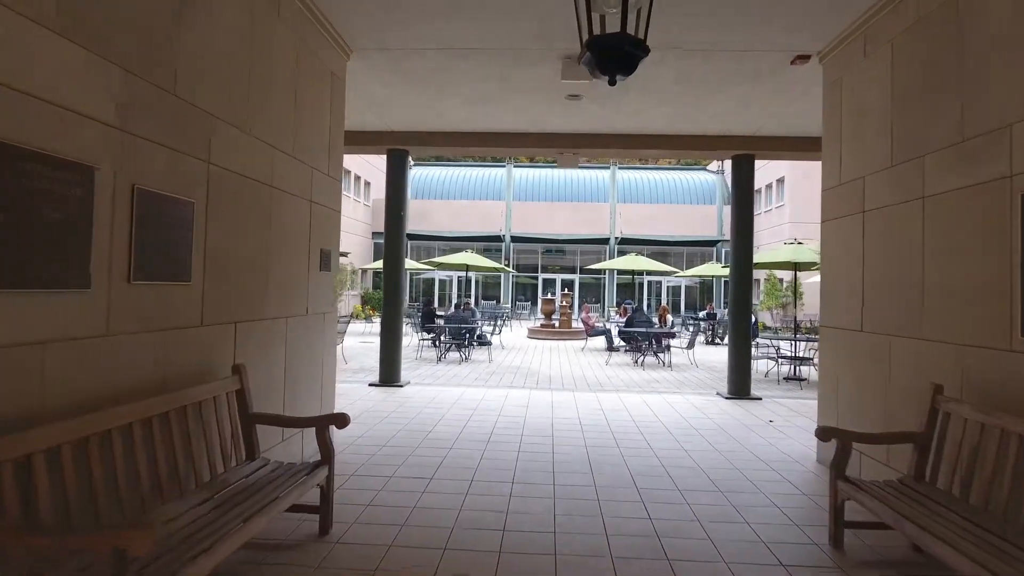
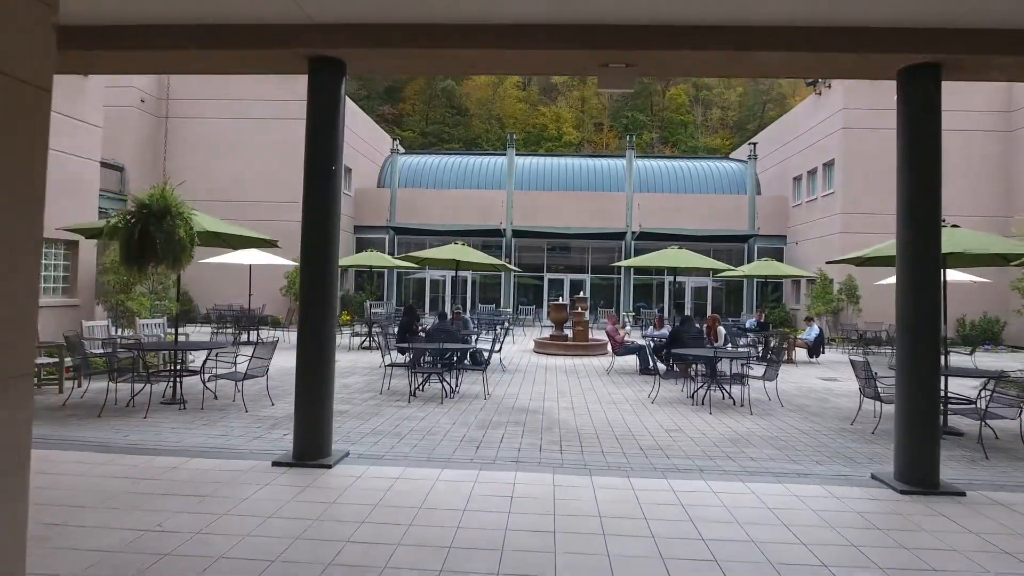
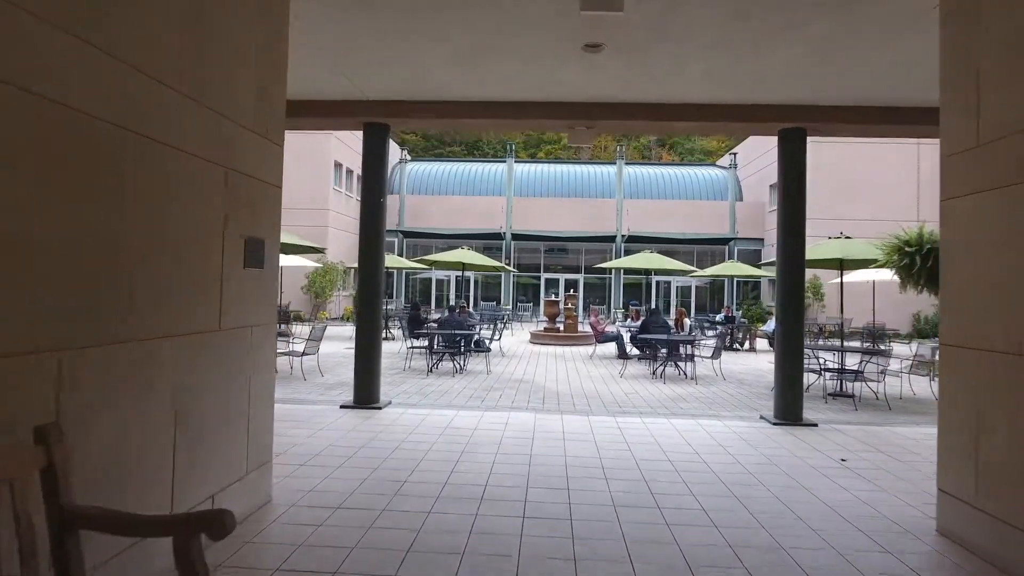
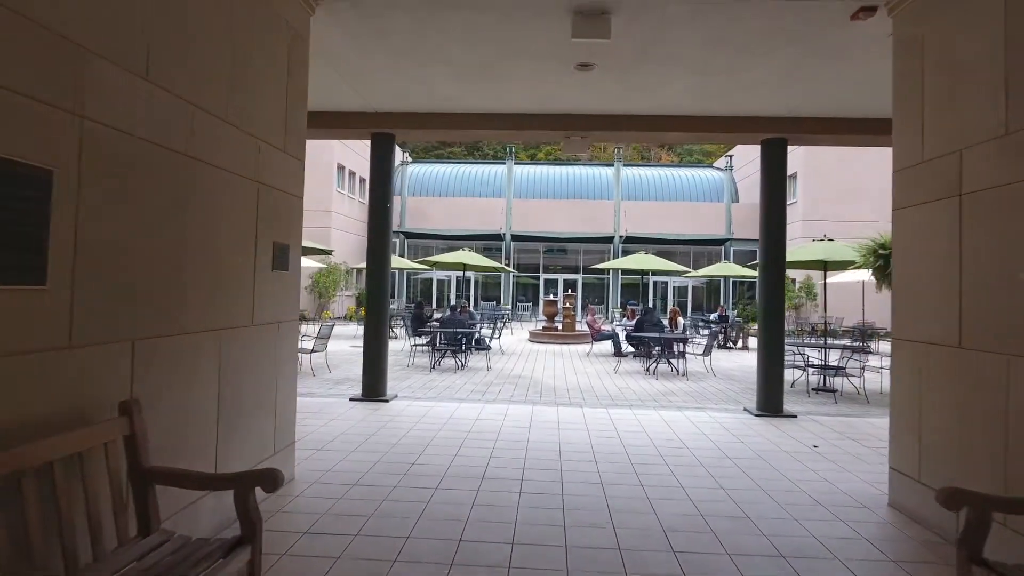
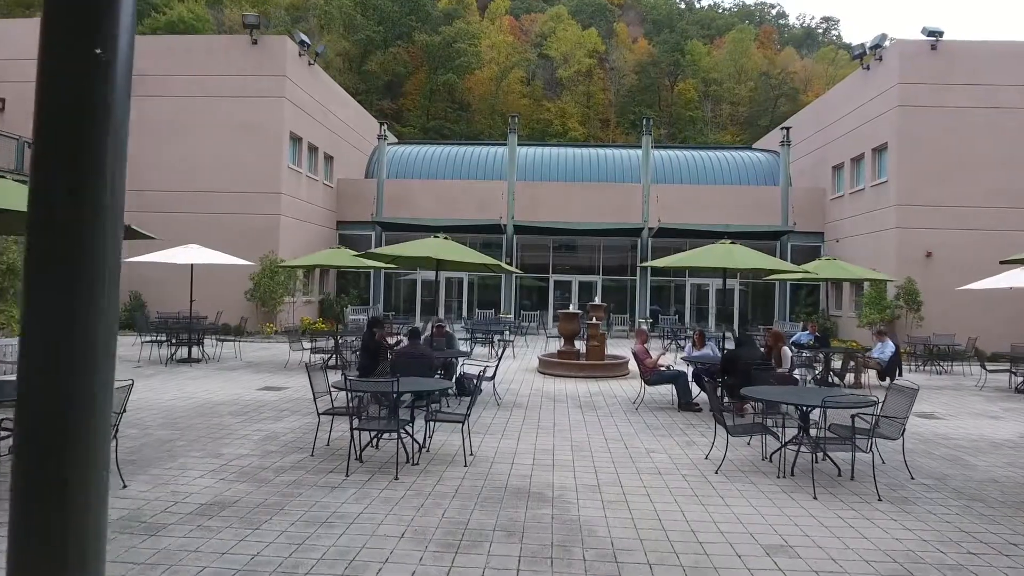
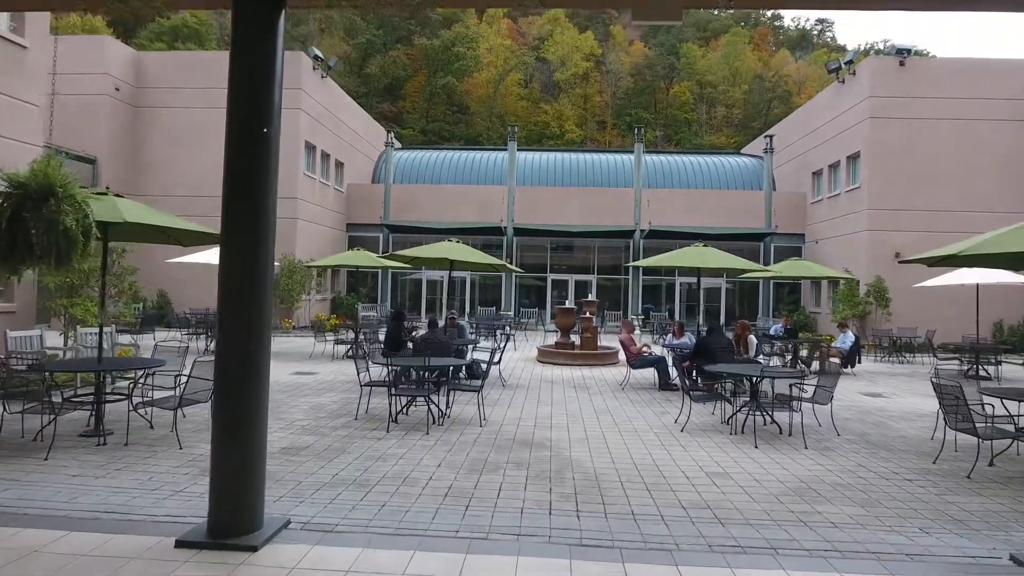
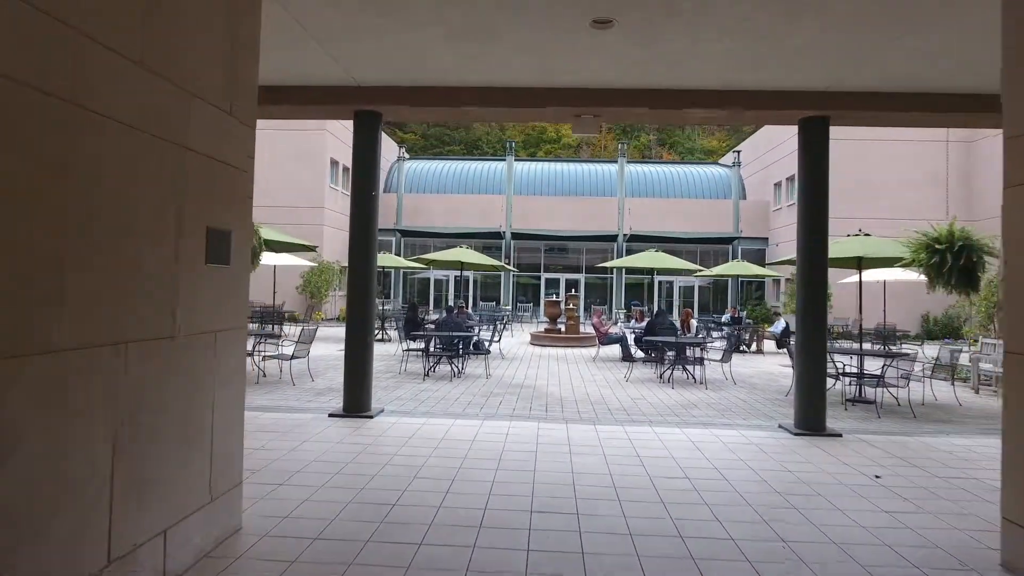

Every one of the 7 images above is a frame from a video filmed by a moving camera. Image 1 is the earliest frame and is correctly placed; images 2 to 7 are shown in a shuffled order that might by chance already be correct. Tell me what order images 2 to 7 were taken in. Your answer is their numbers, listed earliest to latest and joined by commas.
4, 3, 7, 2, 6, 5
